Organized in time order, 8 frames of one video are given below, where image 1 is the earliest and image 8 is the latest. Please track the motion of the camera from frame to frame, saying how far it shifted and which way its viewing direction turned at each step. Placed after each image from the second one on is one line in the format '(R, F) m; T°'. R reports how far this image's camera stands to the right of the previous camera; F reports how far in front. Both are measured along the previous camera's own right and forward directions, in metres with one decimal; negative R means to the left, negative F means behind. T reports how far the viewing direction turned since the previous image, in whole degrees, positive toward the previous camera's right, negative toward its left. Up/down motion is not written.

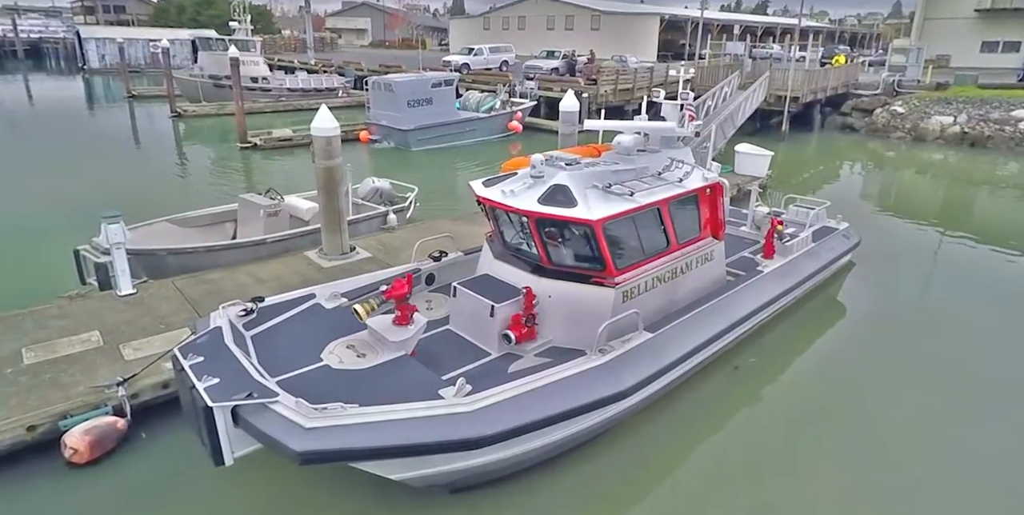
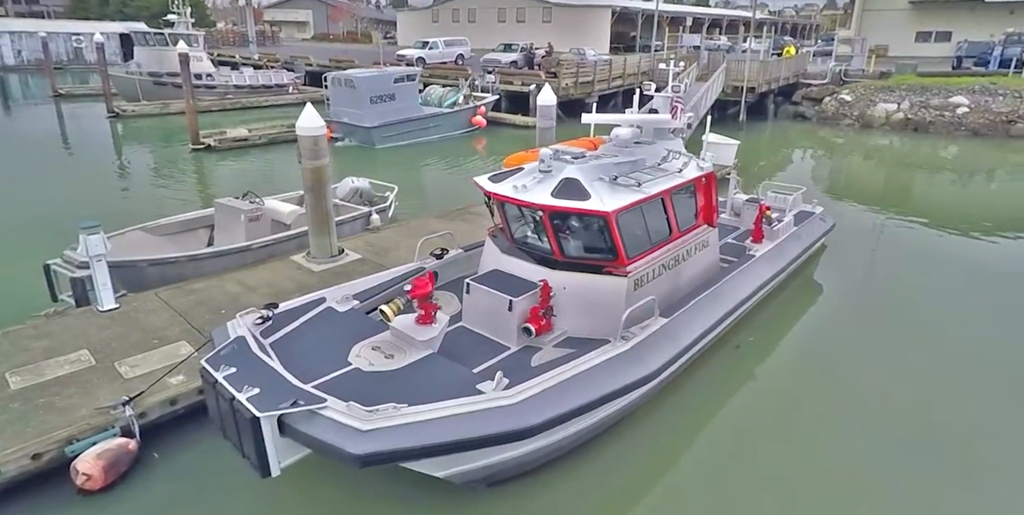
(-0.6, -0.1) m; +6°
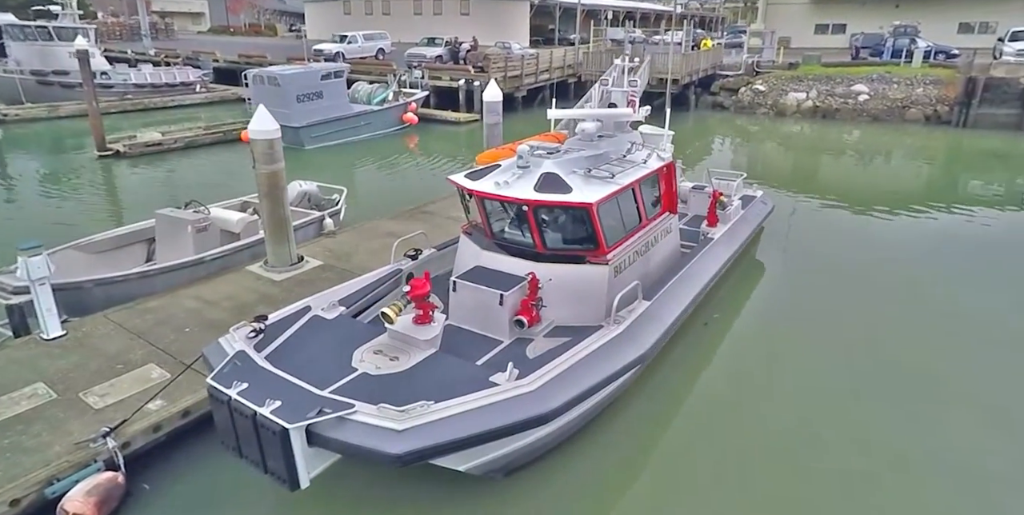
(-0.7, -0.1) m; +9°
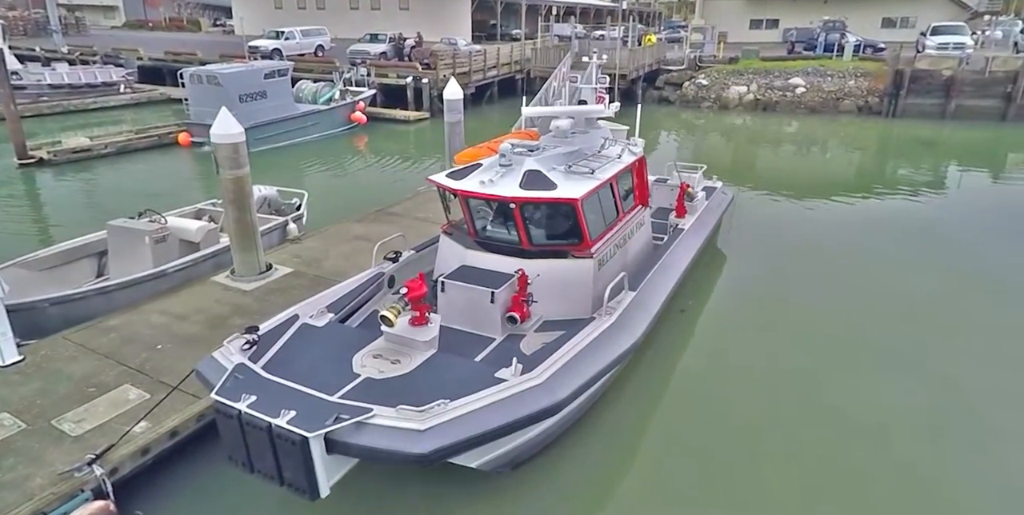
(-0.5, 0.0) m; +6°
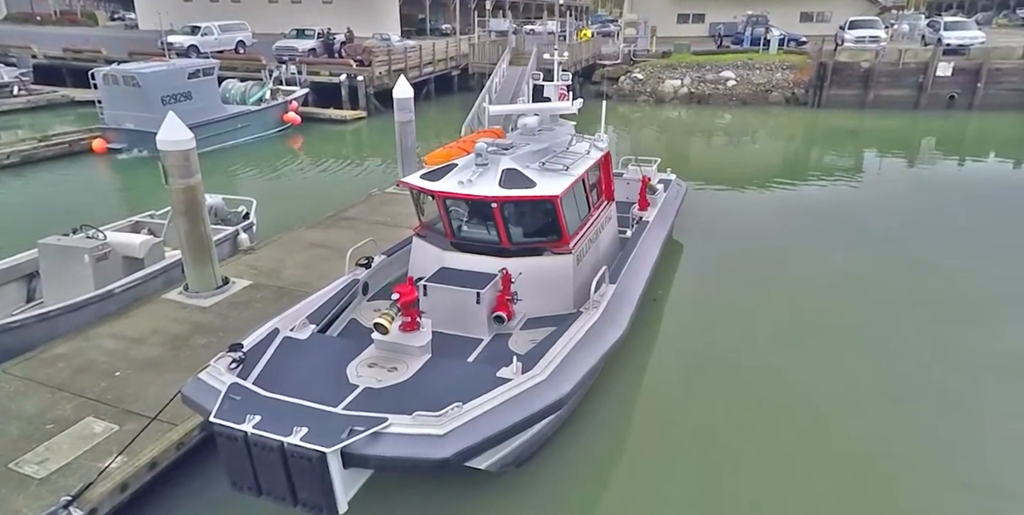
(-0.6, 0.0) m; +7°
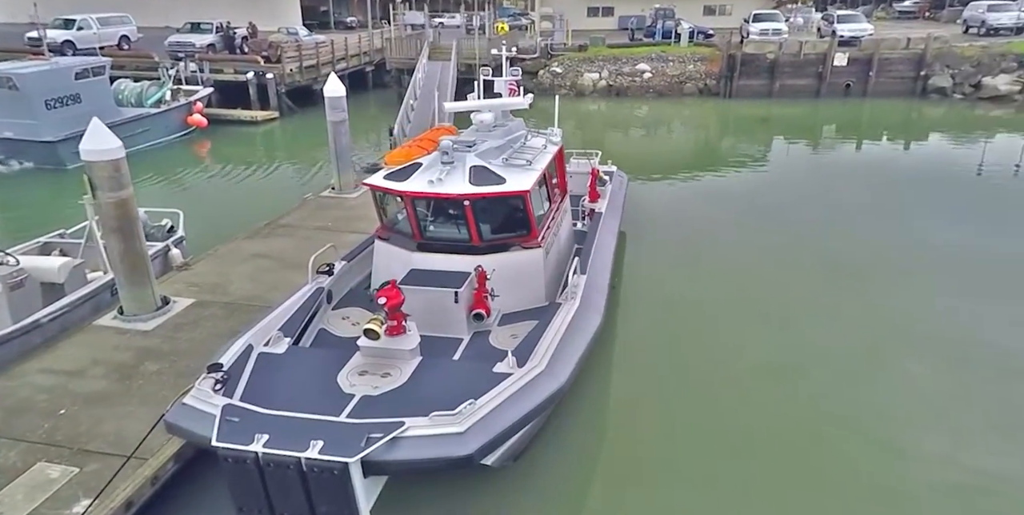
(-0.7, +0.1) m; +9°
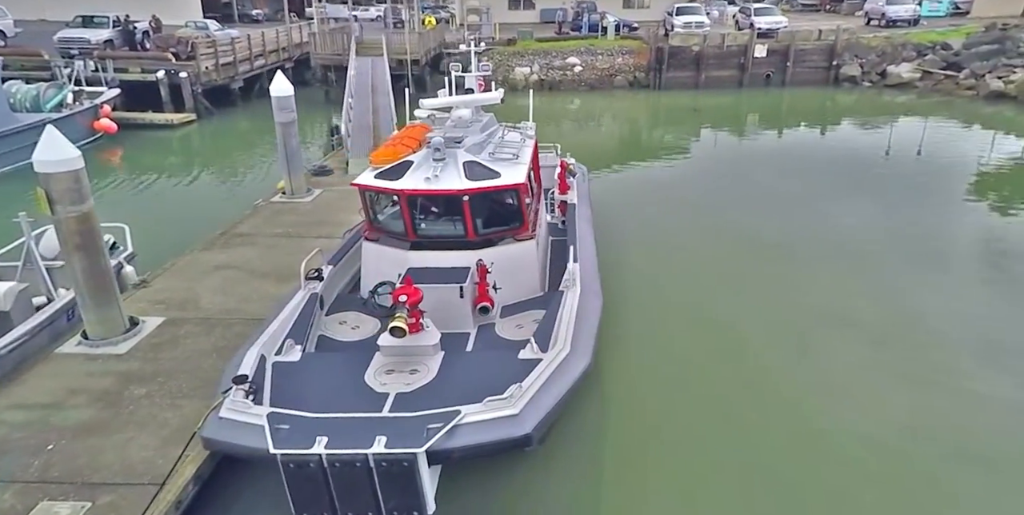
(-0.9, 0.0) m; +9°
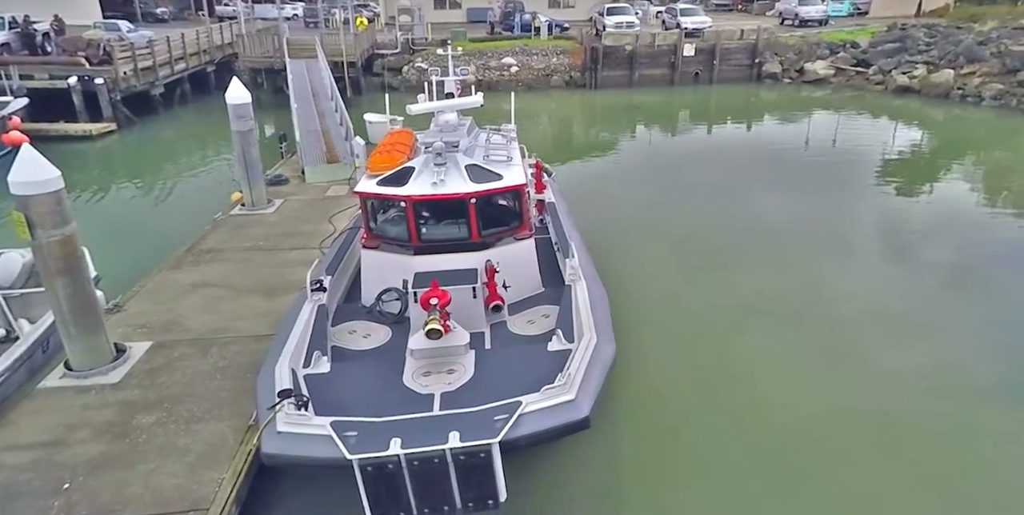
(-0.9, -0.1) m; +9°
